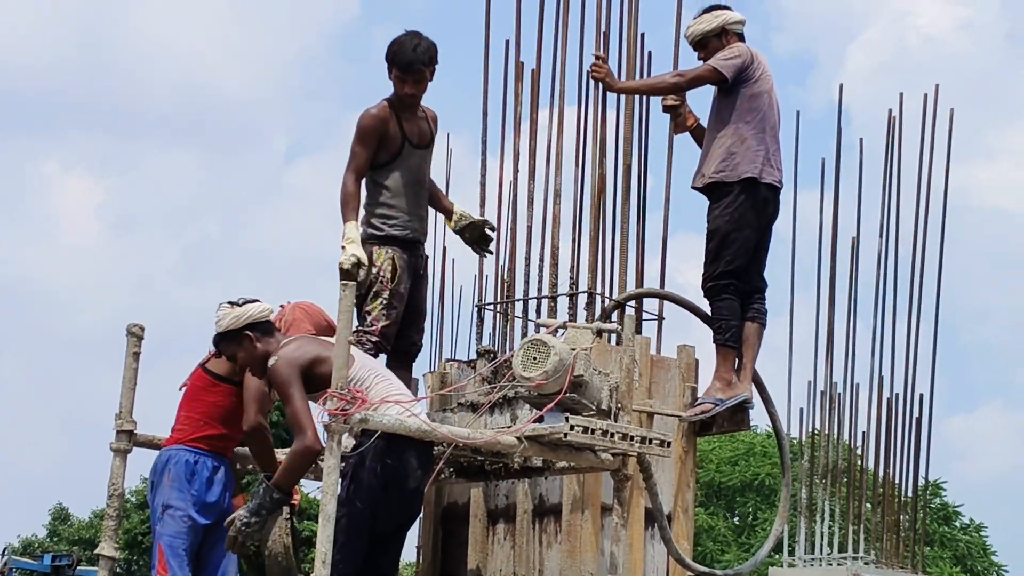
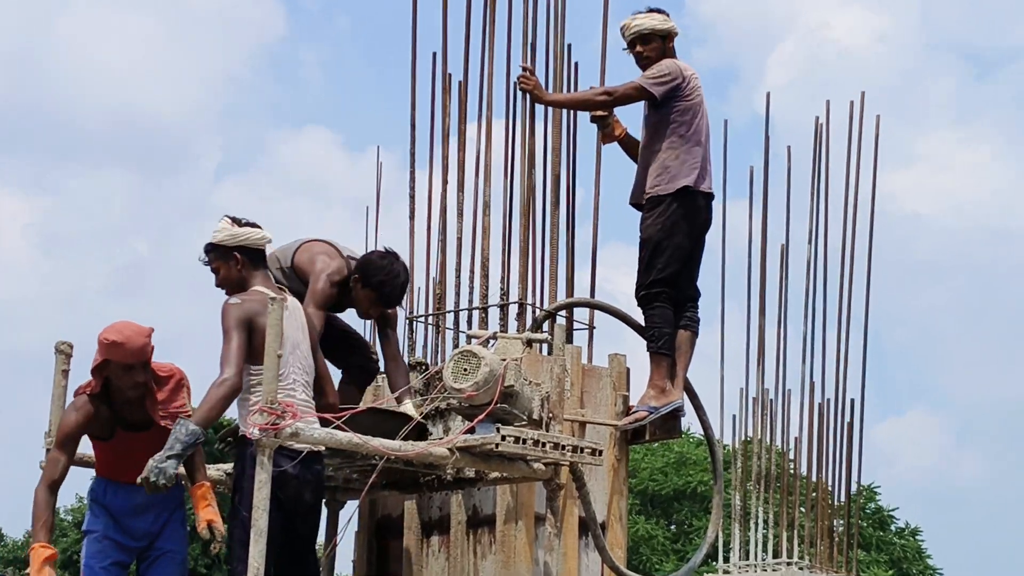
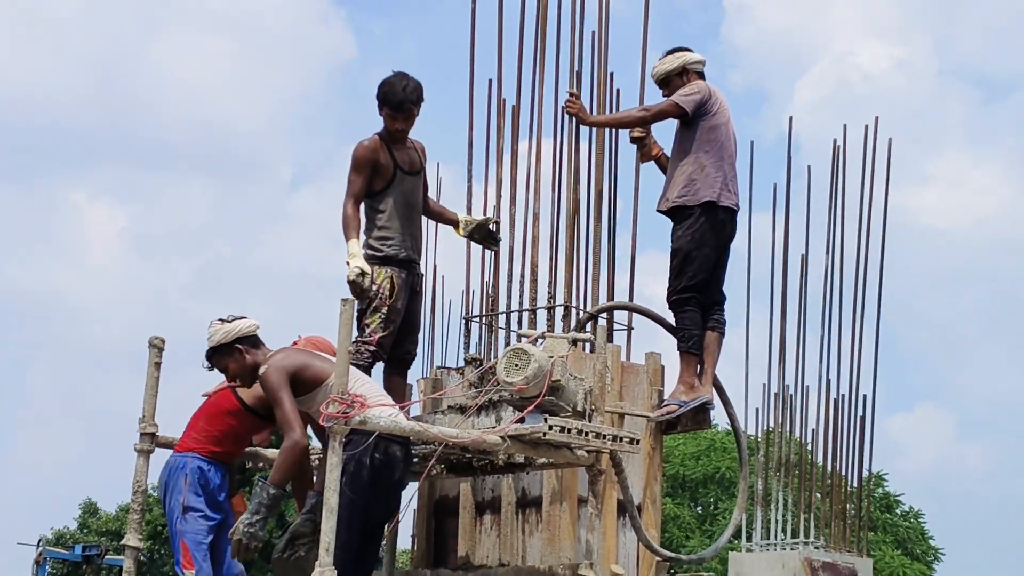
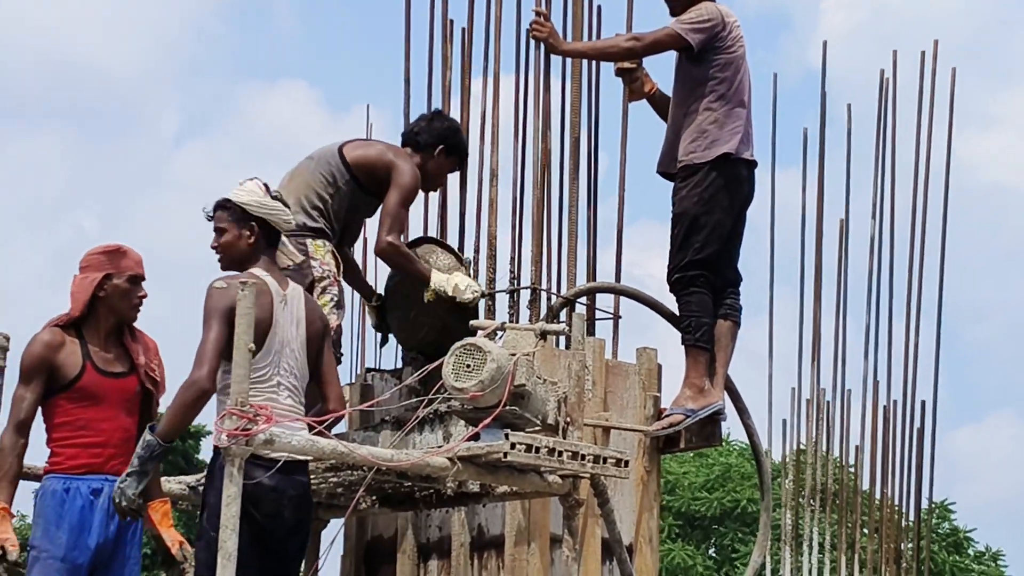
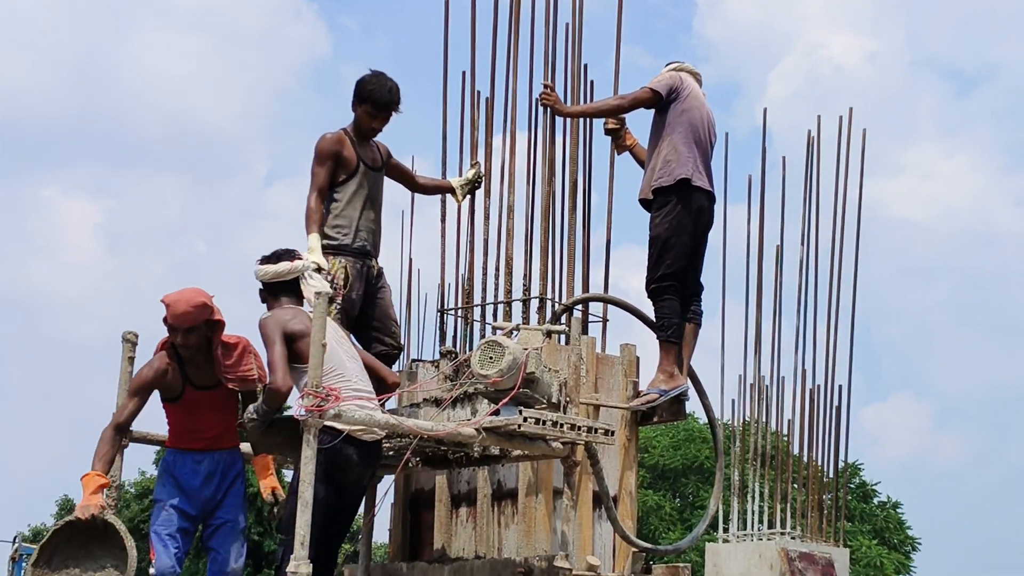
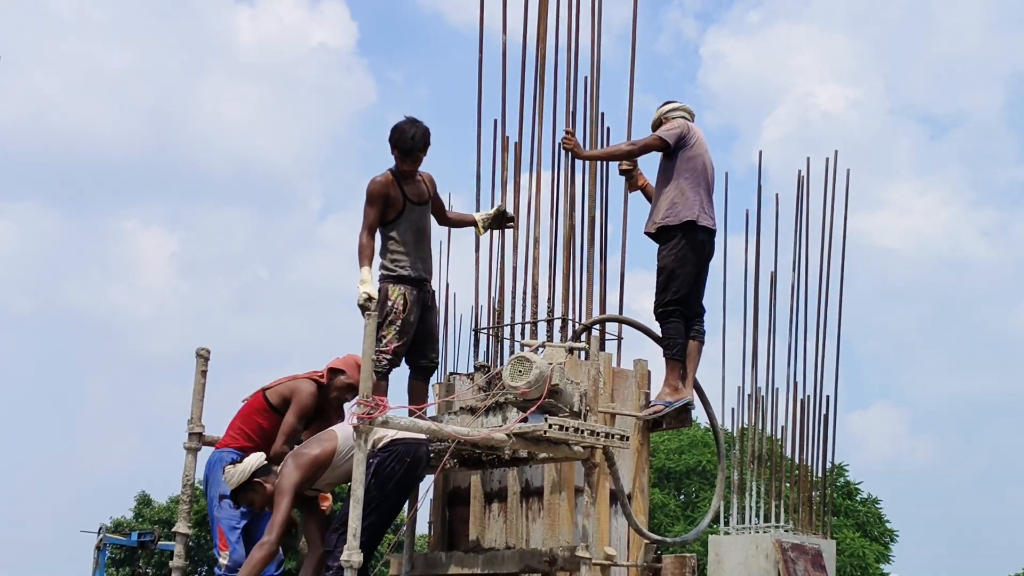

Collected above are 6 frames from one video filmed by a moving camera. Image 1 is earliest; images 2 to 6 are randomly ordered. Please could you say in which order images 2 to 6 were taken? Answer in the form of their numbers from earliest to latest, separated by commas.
3, 6, 5, 2, 4
